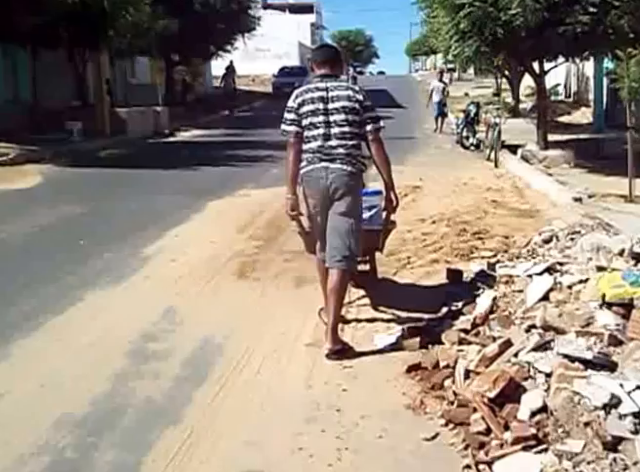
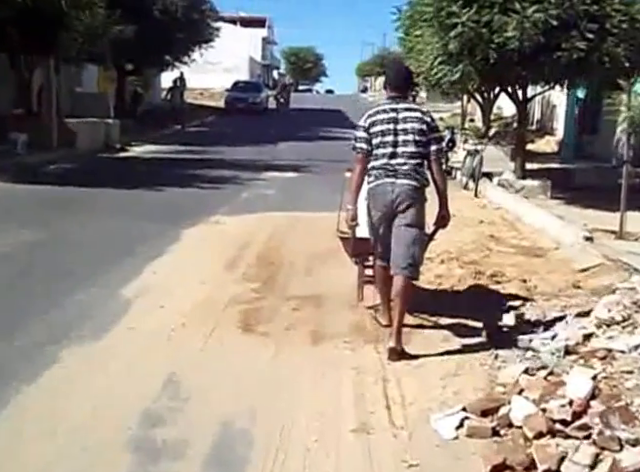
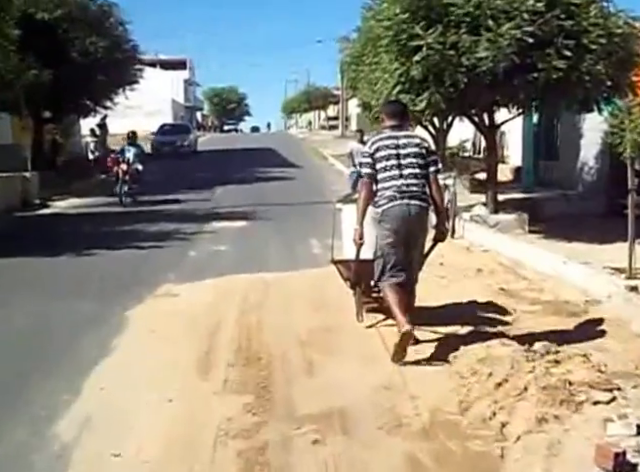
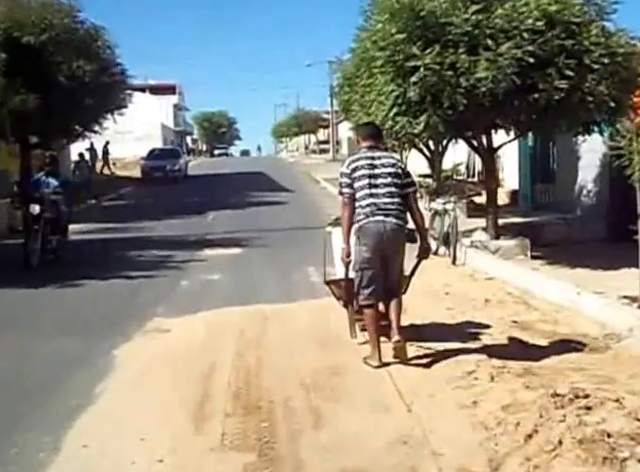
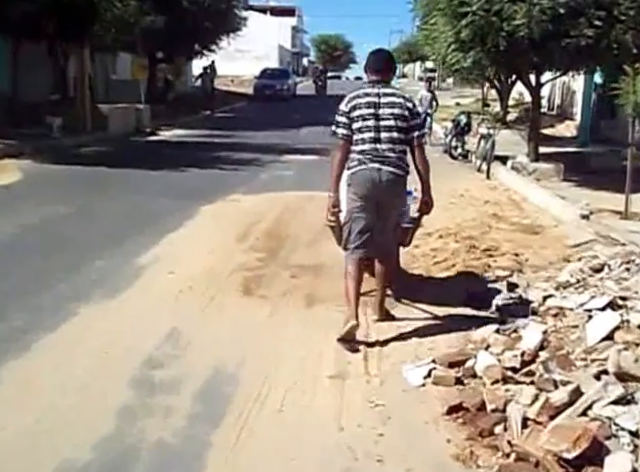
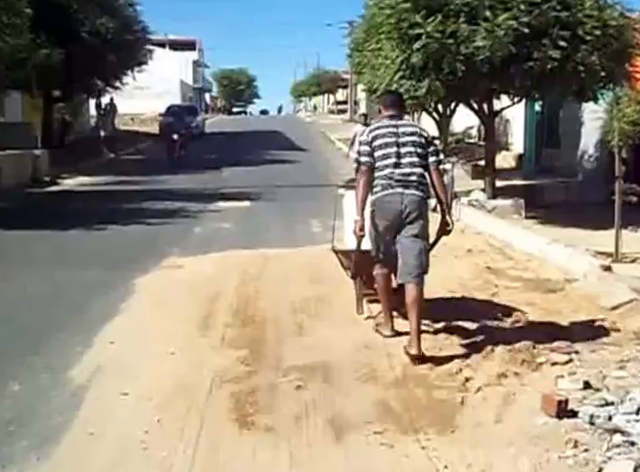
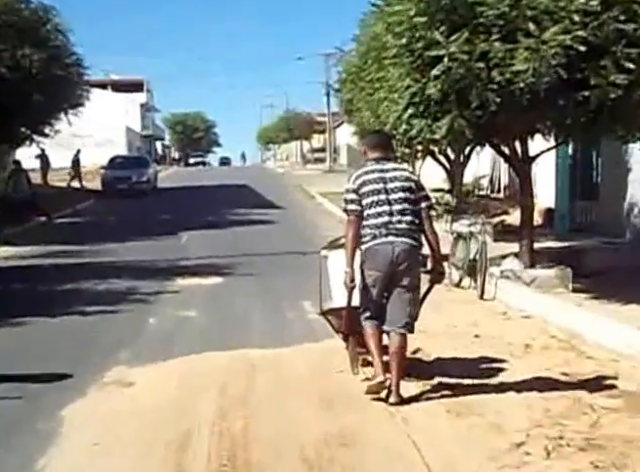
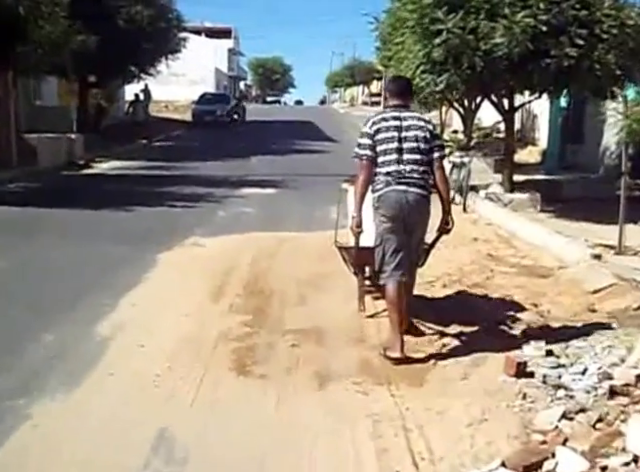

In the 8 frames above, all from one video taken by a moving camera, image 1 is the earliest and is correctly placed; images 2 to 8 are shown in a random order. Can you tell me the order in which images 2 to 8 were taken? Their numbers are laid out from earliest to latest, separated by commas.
5, 2, 8, 6, 3, 4, 7
